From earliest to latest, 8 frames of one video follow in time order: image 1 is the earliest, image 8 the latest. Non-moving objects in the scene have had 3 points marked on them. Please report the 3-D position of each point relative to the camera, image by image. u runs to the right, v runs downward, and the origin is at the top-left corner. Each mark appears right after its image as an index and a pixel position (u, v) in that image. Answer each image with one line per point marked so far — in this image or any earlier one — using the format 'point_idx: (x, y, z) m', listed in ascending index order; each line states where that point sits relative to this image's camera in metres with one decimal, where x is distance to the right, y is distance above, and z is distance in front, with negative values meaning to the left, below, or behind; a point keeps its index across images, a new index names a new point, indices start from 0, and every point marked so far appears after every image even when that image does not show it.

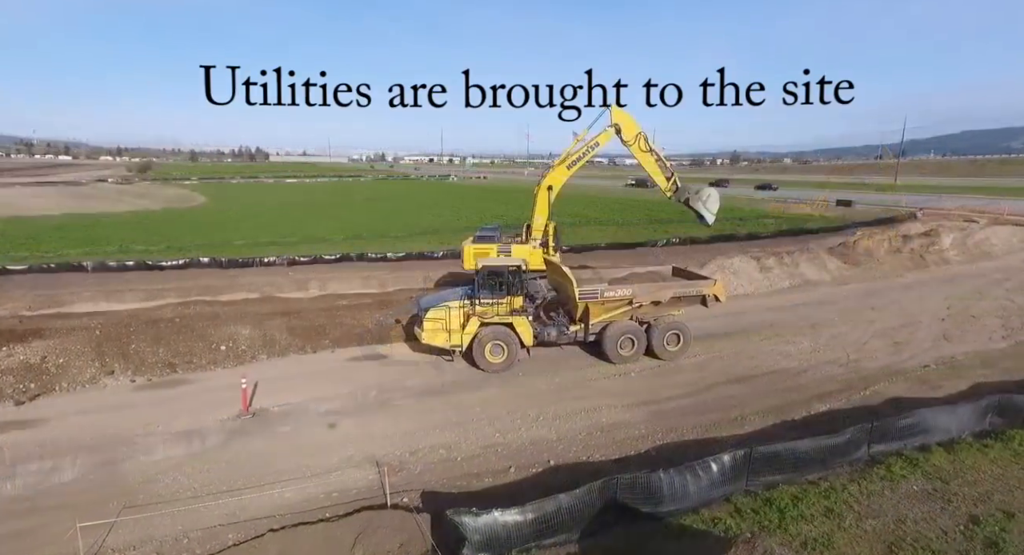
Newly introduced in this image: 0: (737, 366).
0: (+4.8, -1.9, +11.1) m
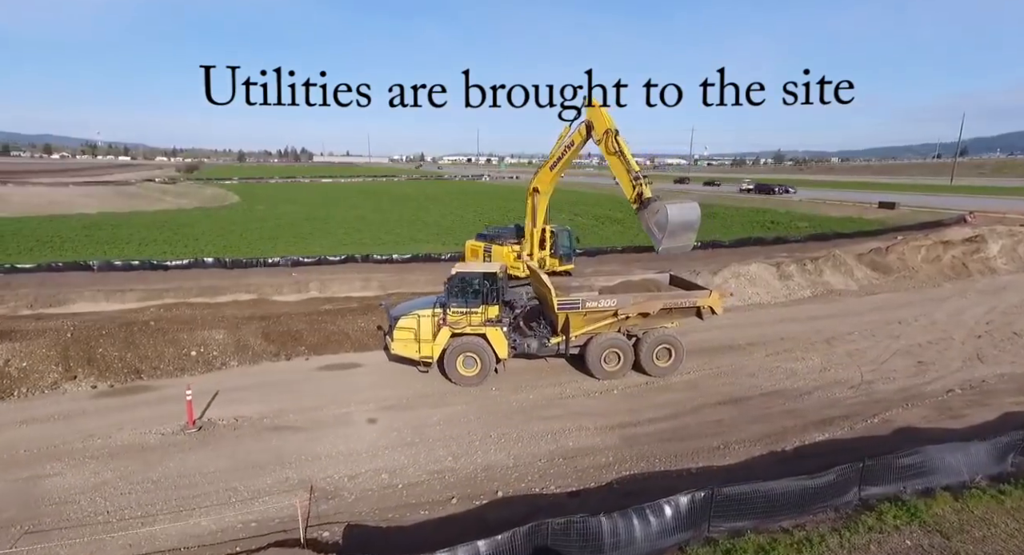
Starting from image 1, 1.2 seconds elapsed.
0: (+4.3, -2.1, +10.2) m
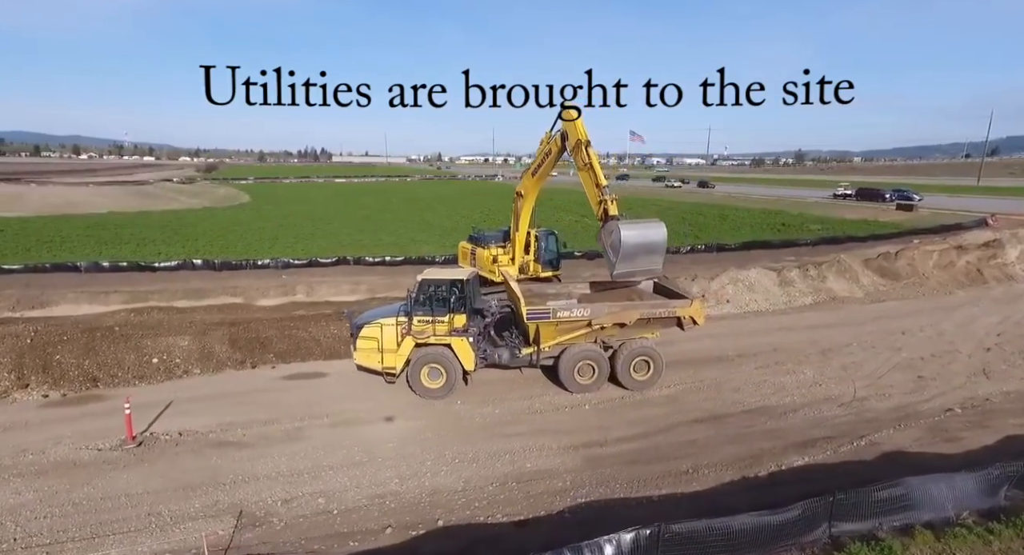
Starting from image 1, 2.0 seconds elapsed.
0: (+3.8, -2.3, +9.7) m
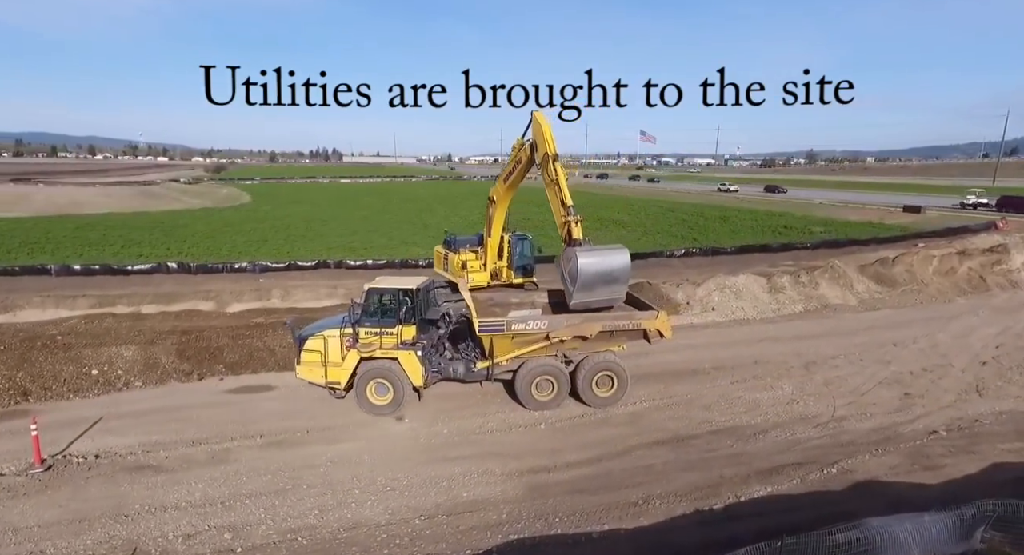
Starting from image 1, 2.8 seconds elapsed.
0: (+2.9, -2.5, +9.1) m
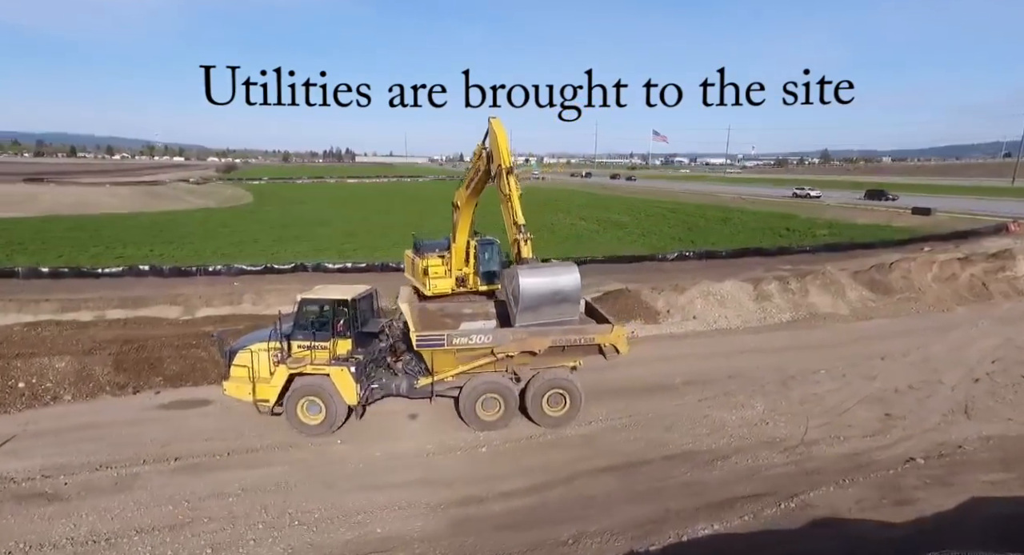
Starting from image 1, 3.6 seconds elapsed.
0: (+2.0, -2.7, +8.4) m
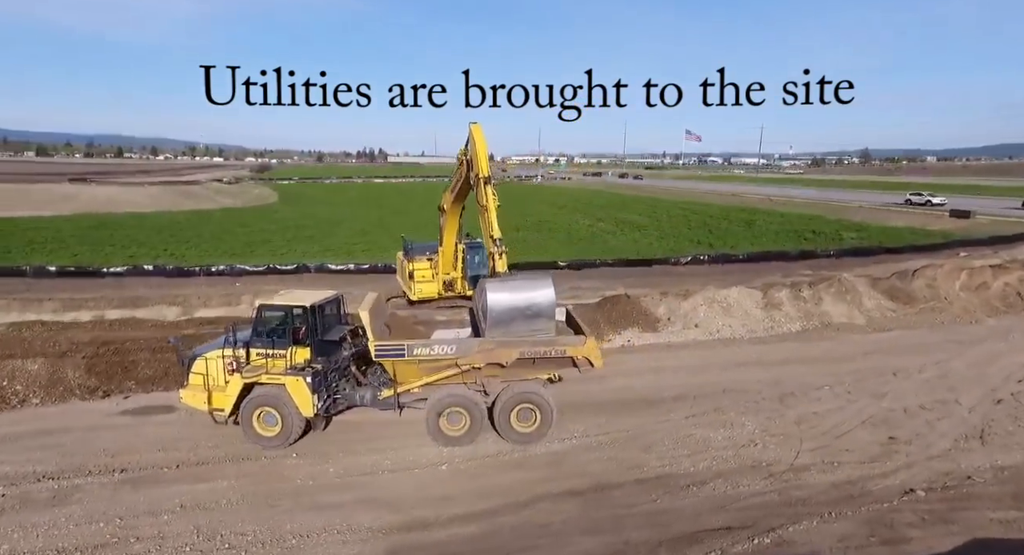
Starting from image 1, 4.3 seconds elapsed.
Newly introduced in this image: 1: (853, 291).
0: (+1.5, -2.8, +7.9) m
1: (+11.3, -0.5, +17.2) m
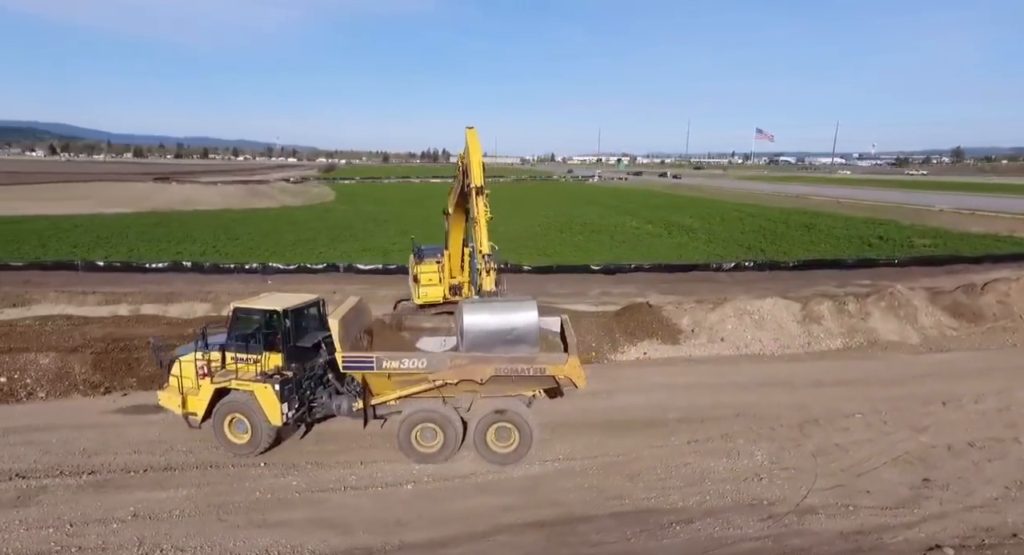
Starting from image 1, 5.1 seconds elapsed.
0: (+1.1, -3.0, +7.3) m
1: (+11.8, -0.9, +15.5) m
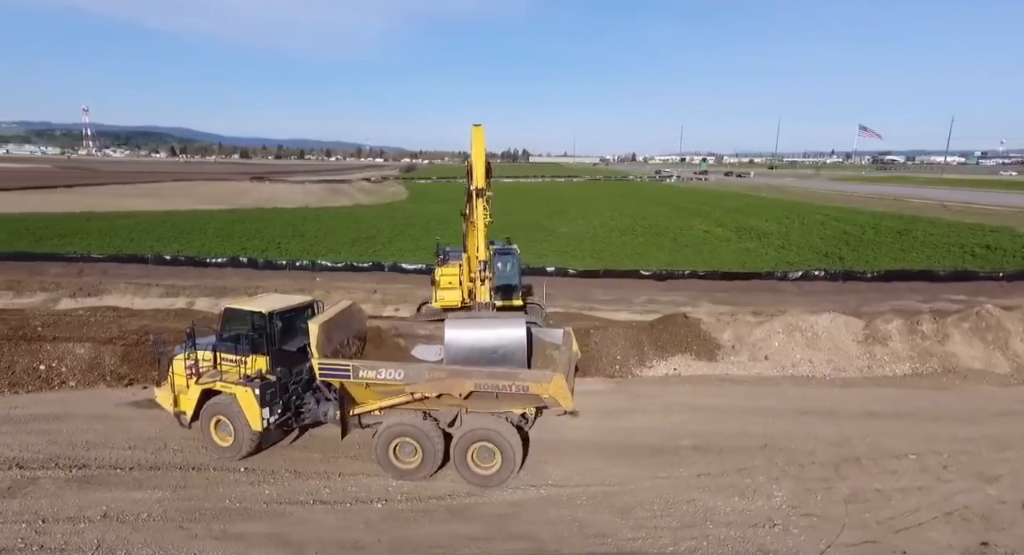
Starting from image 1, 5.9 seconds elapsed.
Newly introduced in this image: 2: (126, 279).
0: (+0.7, -3.2, +6.6) m
1: (+12.5, -1.3, +13.3) m
2: (-14.7, +0.1, +19.6) m
